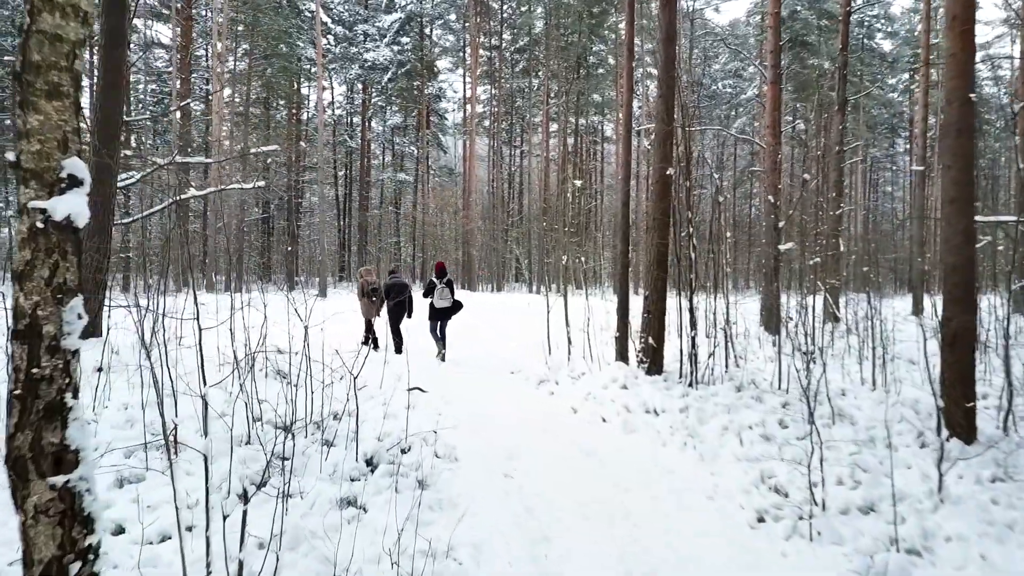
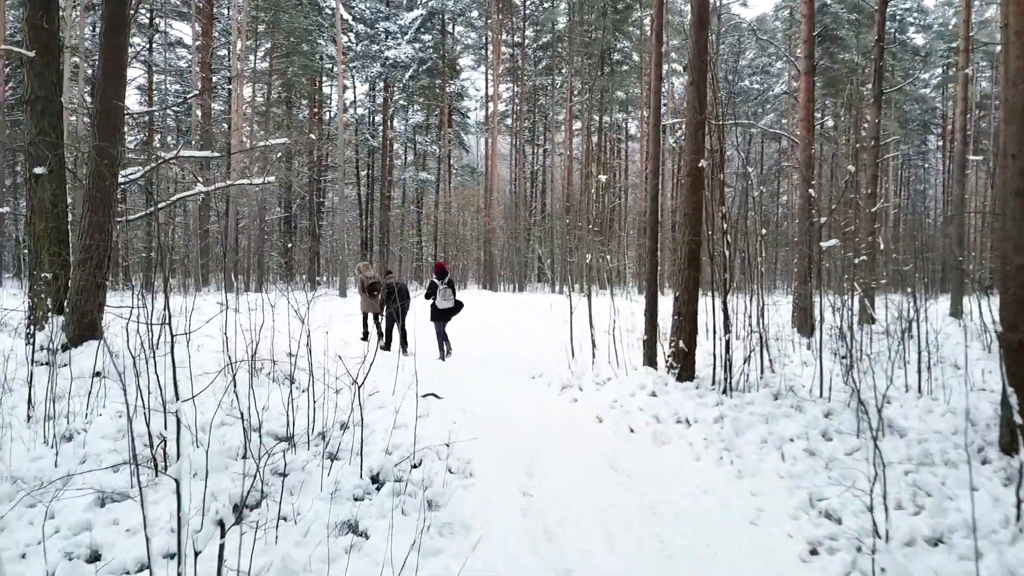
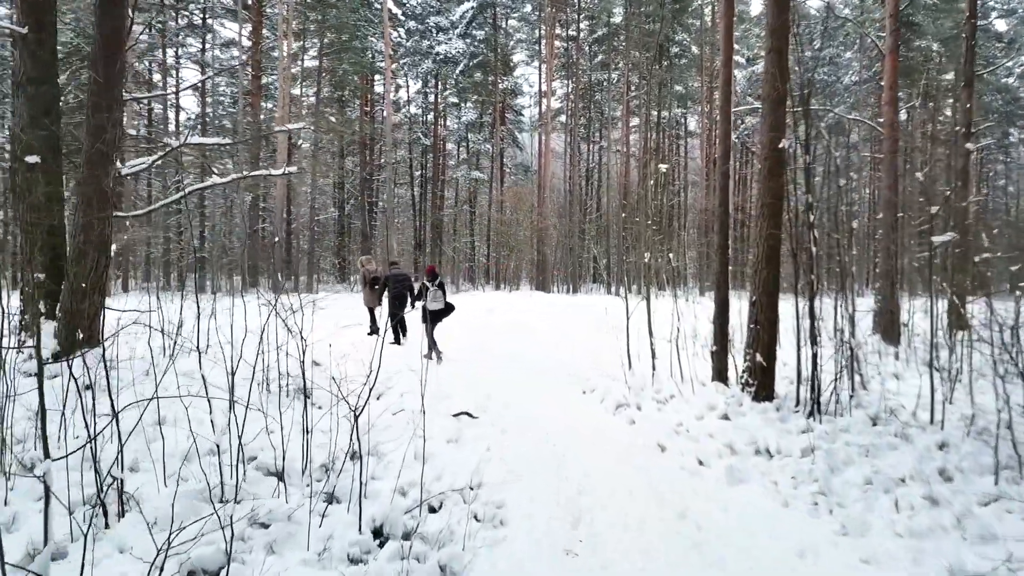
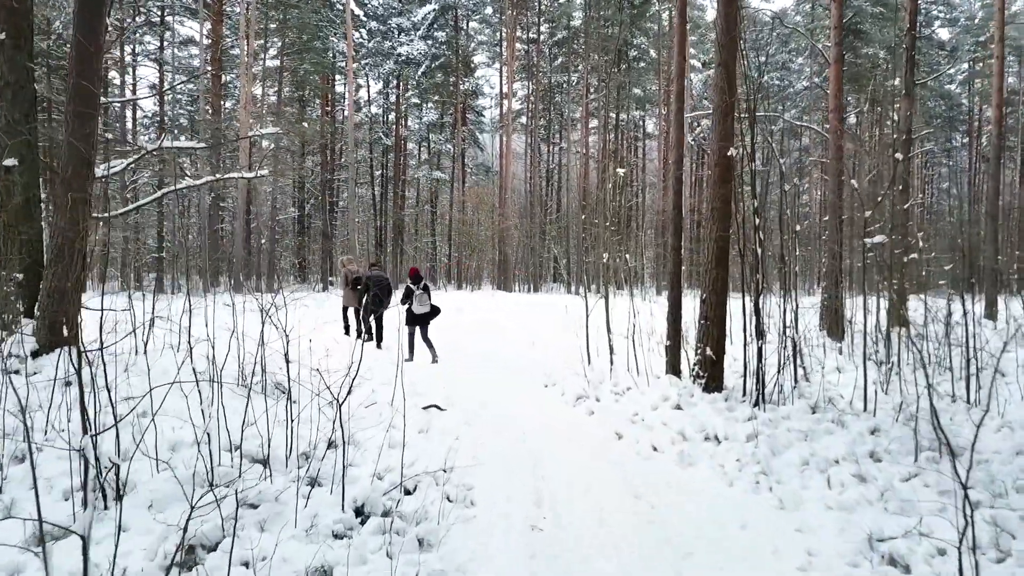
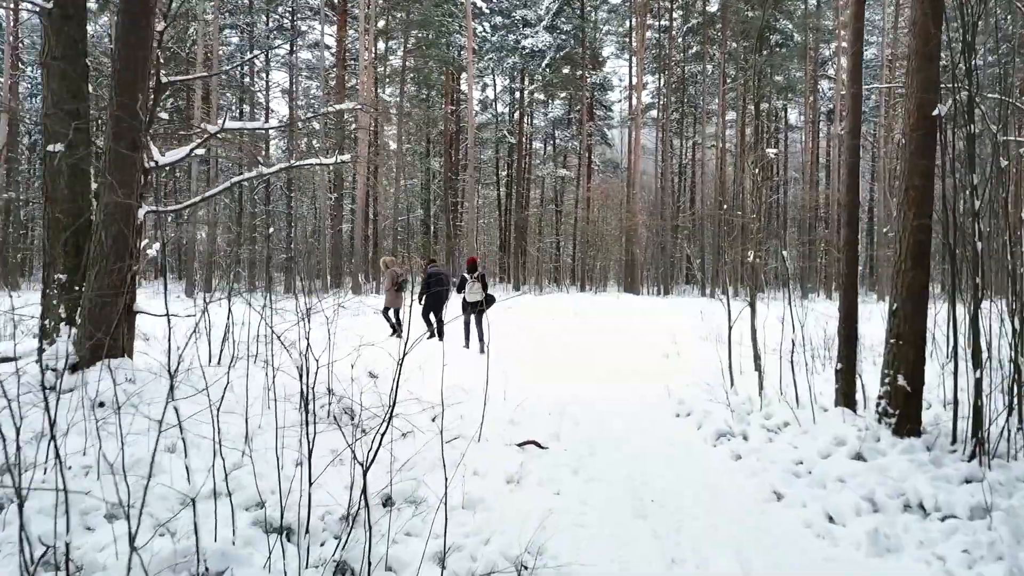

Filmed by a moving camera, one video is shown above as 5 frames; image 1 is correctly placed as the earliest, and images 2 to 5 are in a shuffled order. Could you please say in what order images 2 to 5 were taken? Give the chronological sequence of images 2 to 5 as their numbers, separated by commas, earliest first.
2, 4, 3, 5
